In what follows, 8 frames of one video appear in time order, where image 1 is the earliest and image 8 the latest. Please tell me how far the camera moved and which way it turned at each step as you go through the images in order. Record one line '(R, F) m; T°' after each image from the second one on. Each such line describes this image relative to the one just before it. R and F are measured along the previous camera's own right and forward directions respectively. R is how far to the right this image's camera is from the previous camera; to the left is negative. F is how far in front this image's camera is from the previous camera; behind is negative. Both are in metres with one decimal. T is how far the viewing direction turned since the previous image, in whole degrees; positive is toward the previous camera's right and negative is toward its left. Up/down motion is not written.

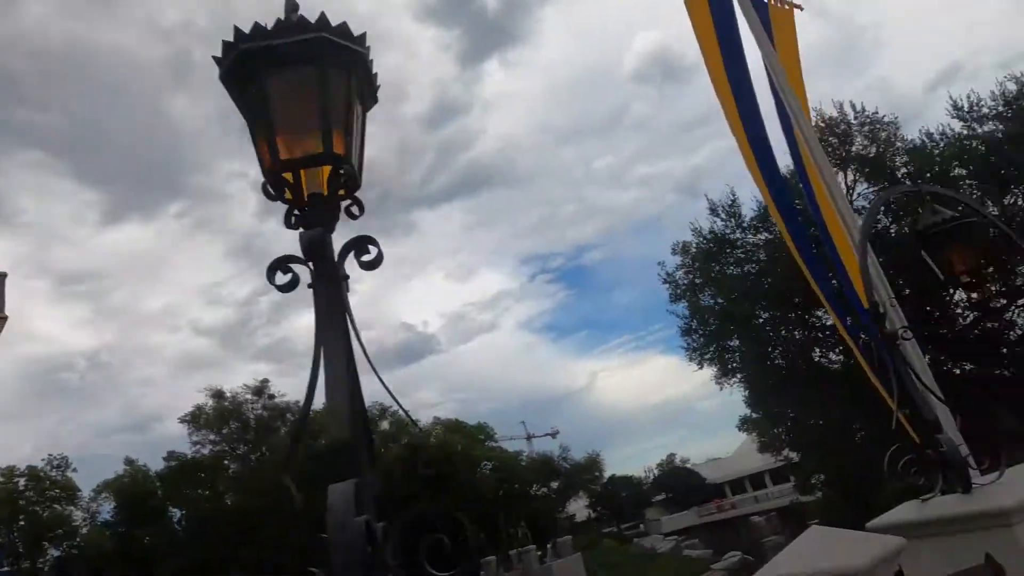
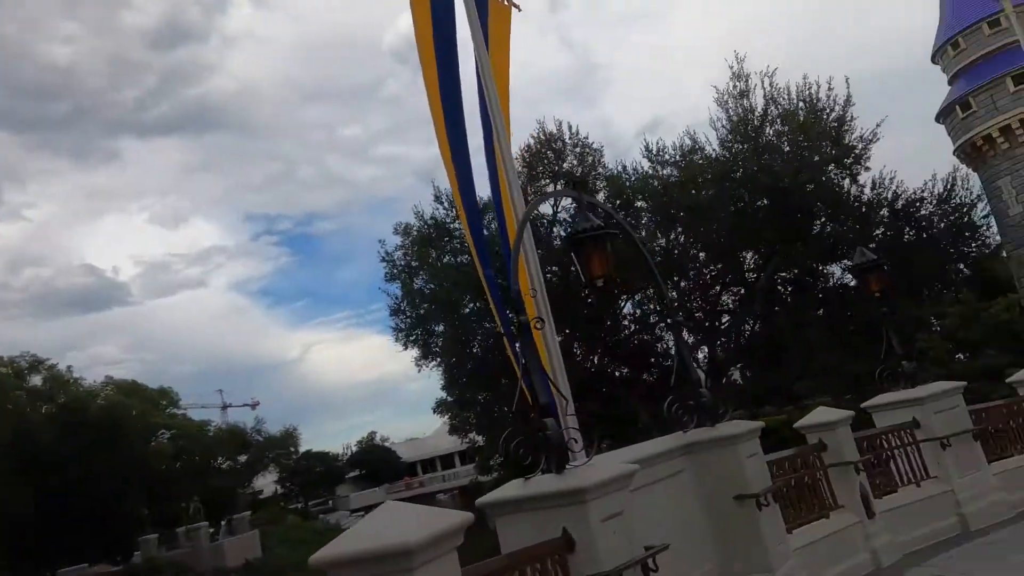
(+0.5, +0.2) m; +23°
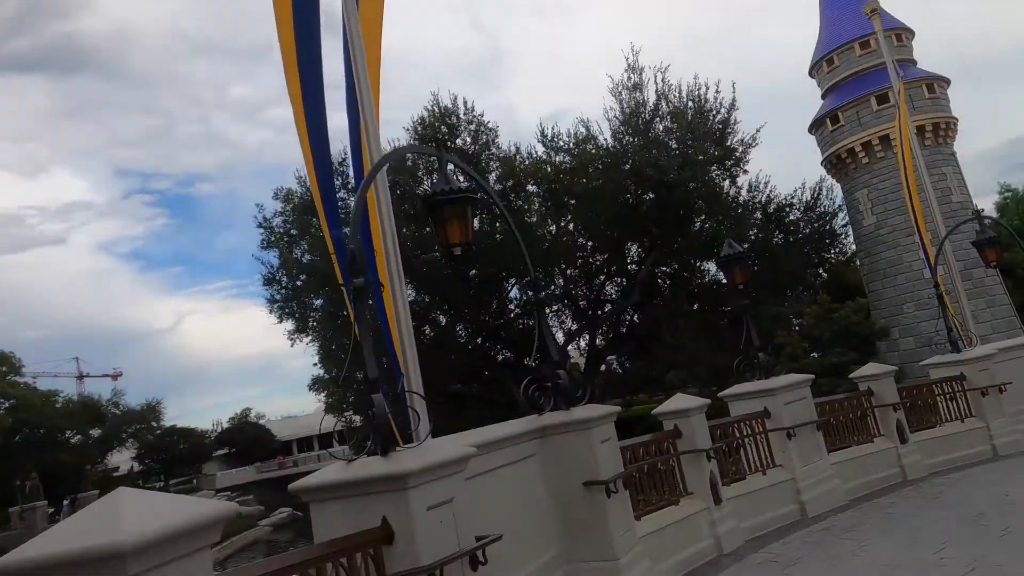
(+0.3, +0.4) m; +9°
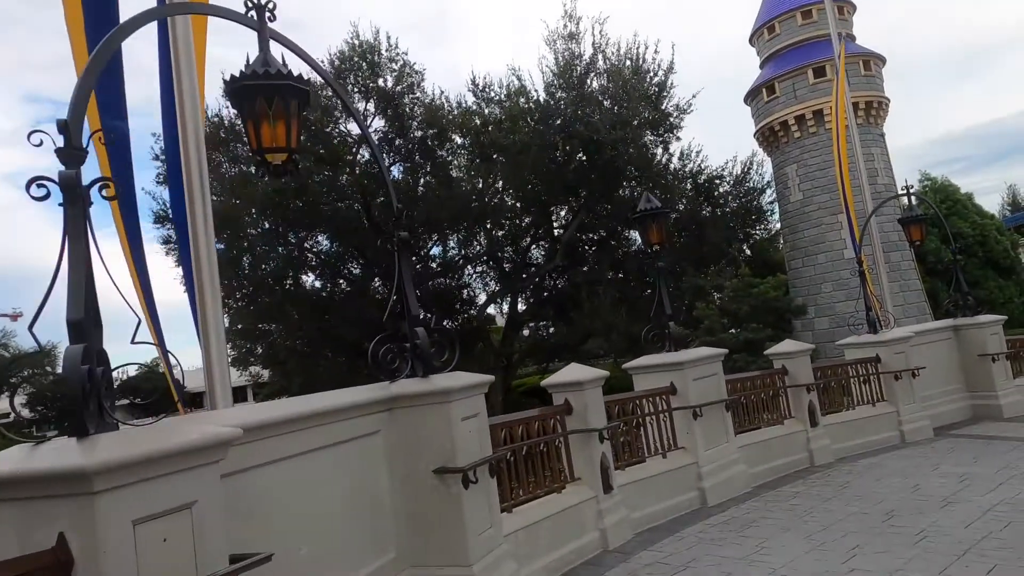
(+0.5, +1.1) m; +6°
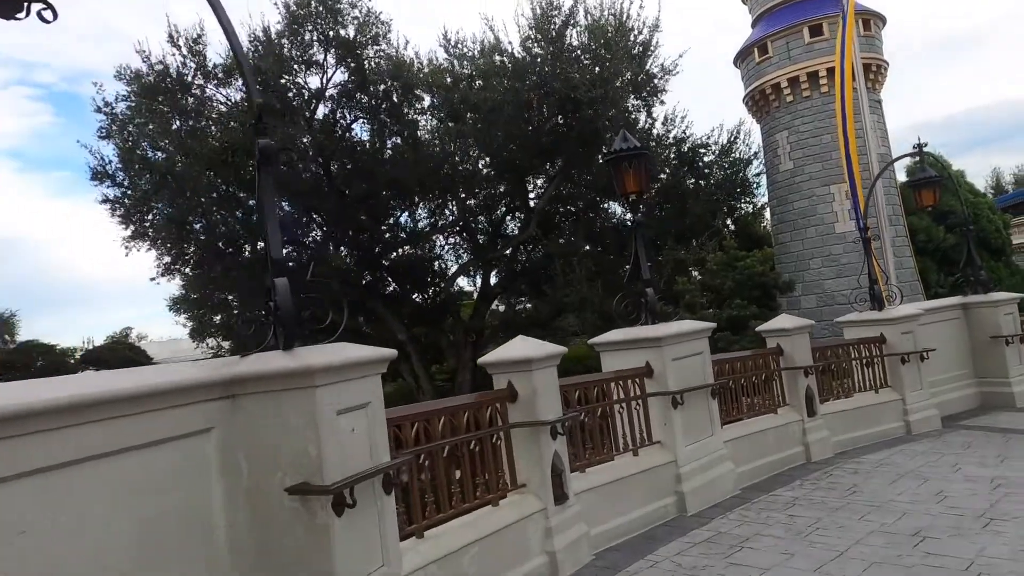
(+0.3, +1.3) m; +2°
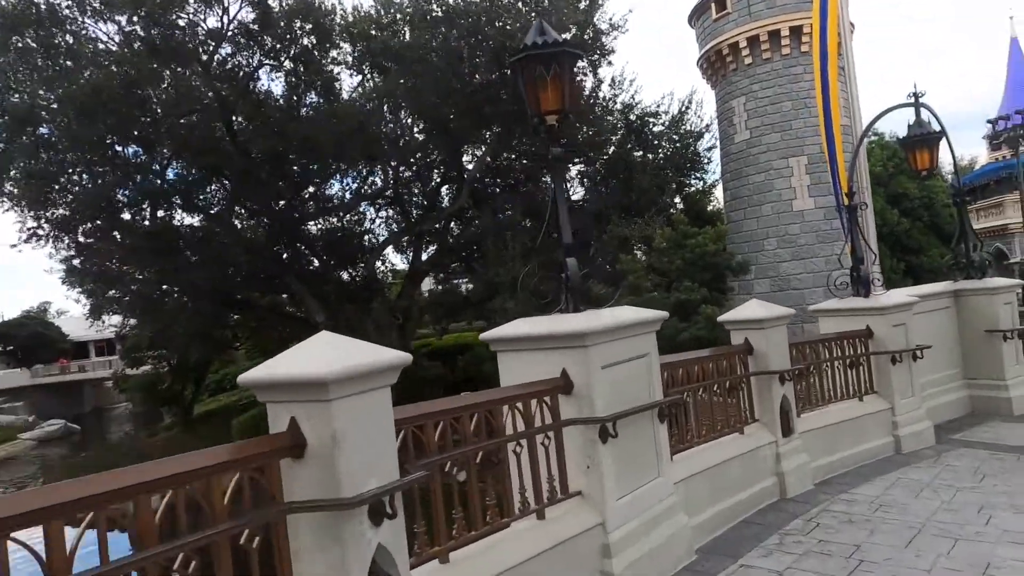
(+0.6, +2.0) m; +5°
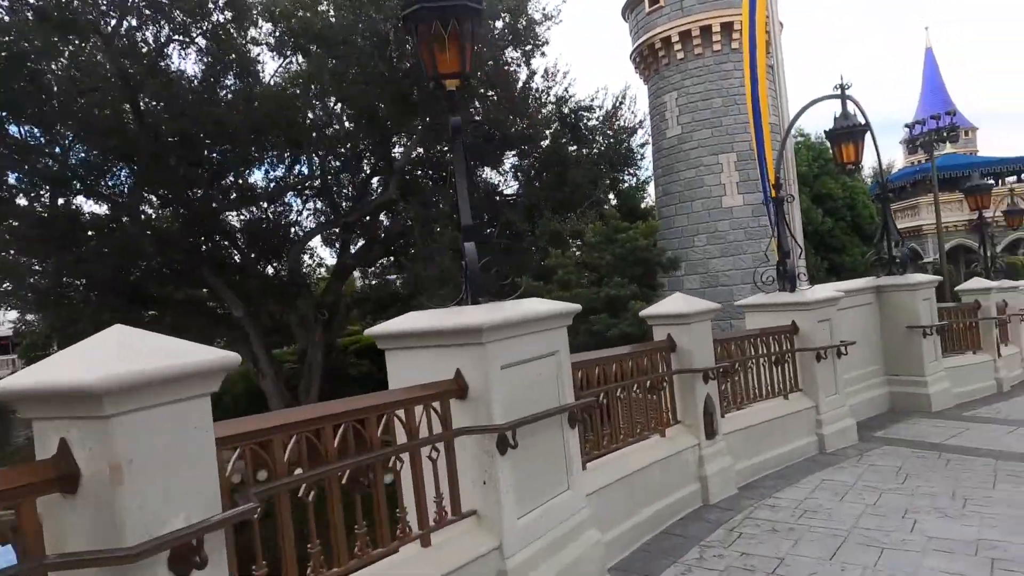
(+0.2, +0.5) m; +5°
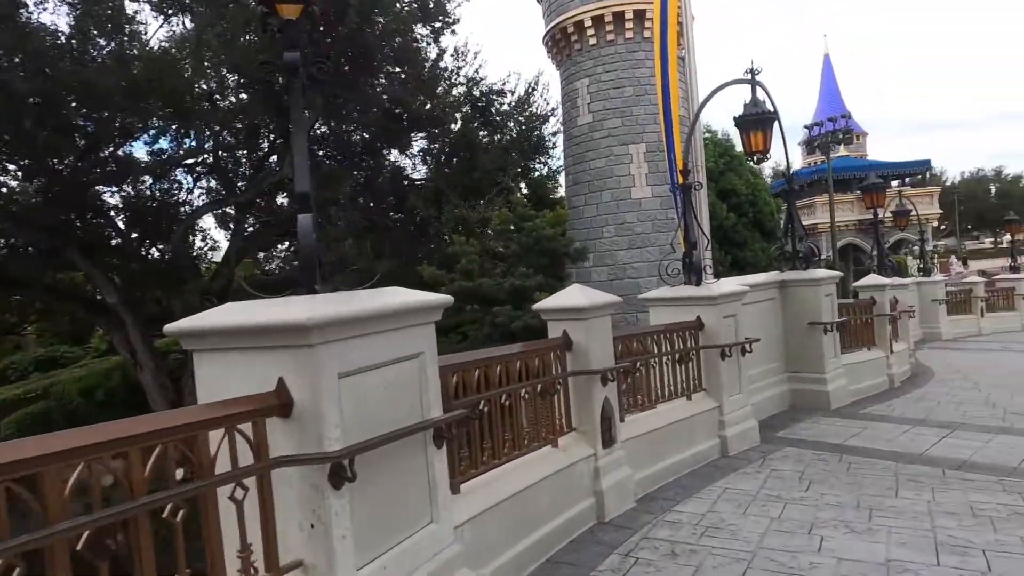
(+0.3, +0.6) m; +7°
